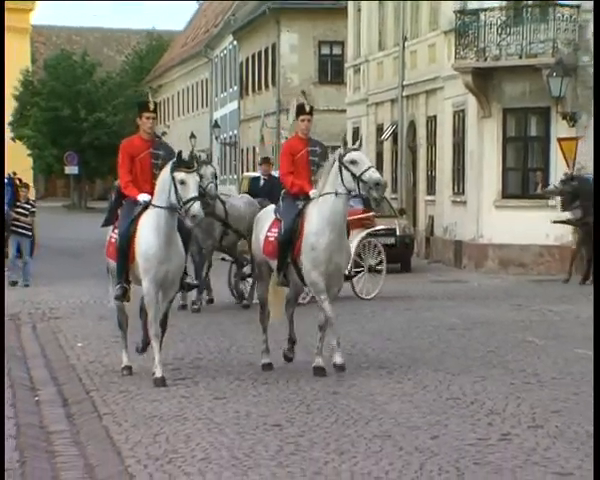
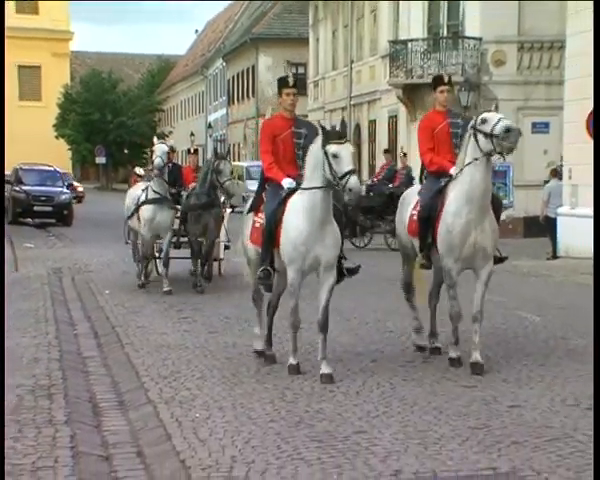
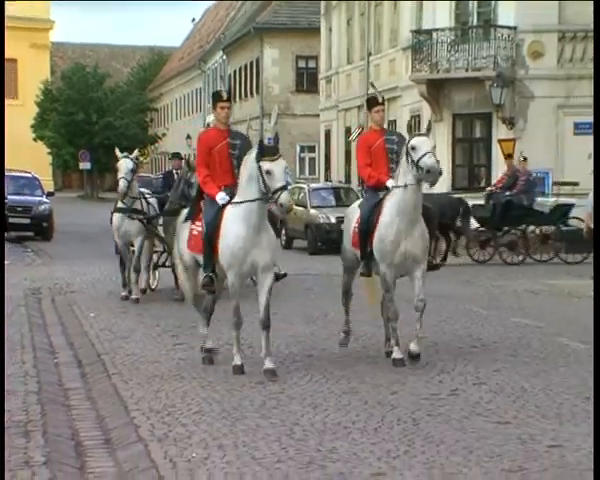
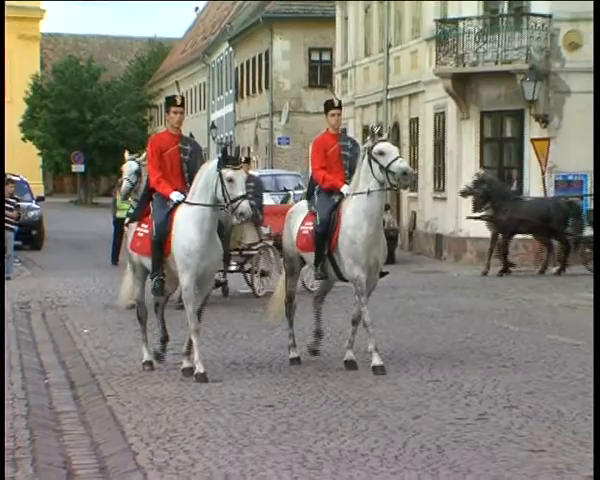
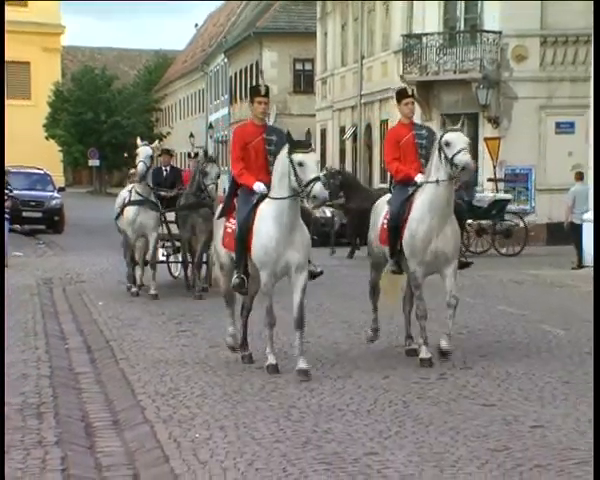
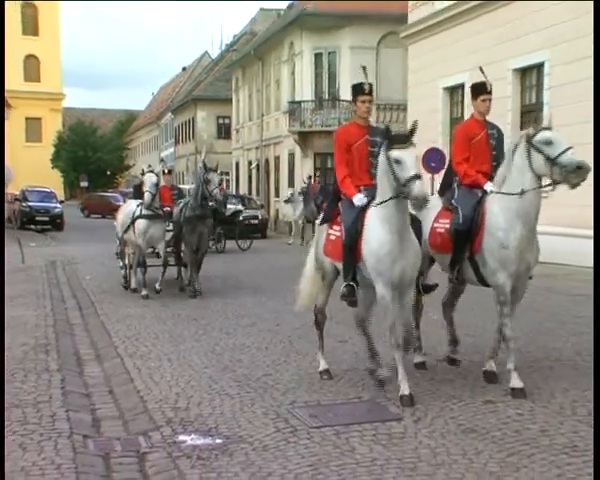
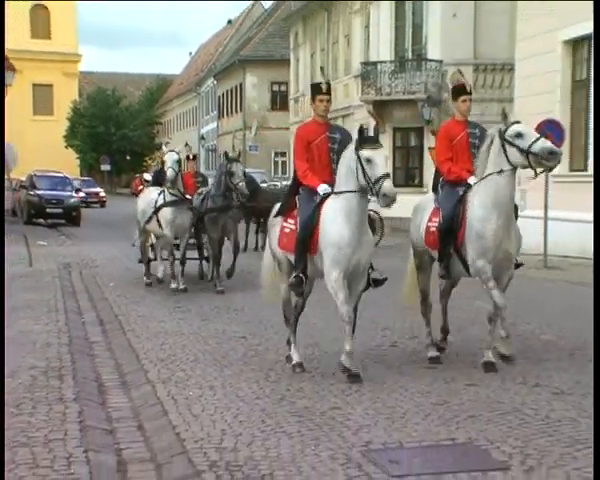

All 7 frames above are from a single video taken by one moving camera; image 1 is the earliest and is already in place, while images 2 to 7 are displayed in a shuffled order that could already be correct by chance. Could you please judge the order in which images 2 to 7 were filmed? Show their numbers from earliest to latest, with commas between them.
4, 3, 5, 2, 7, 6
